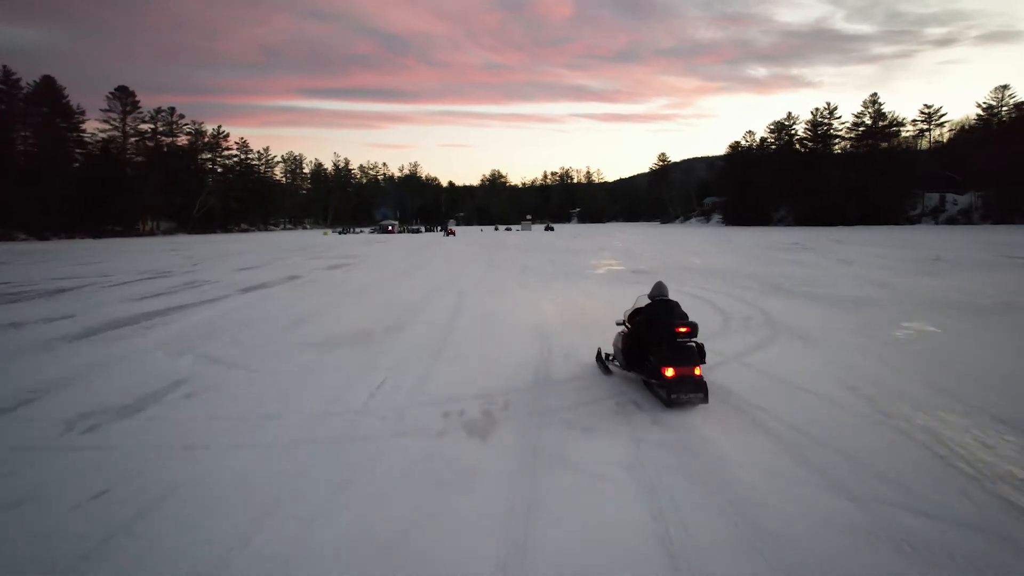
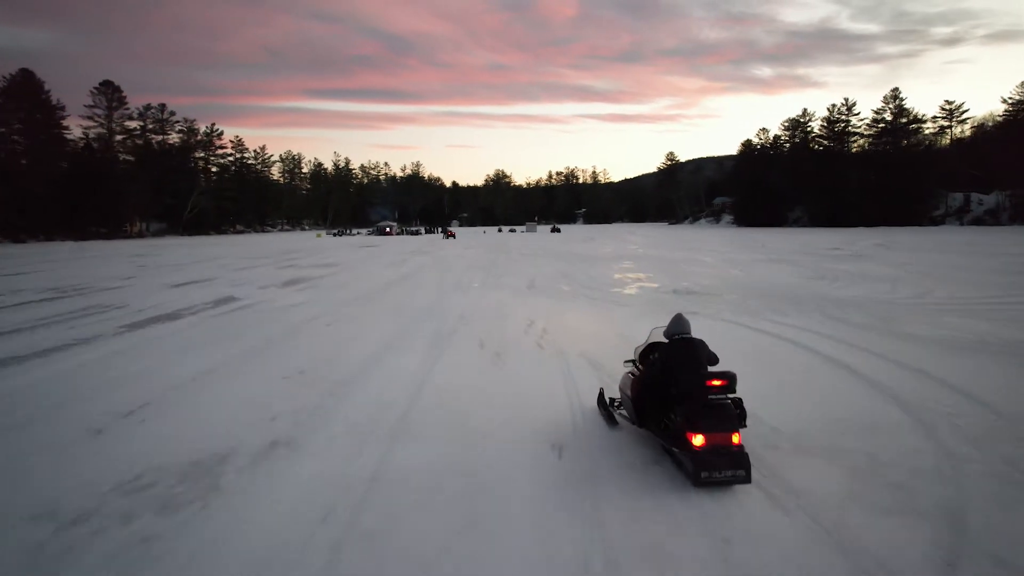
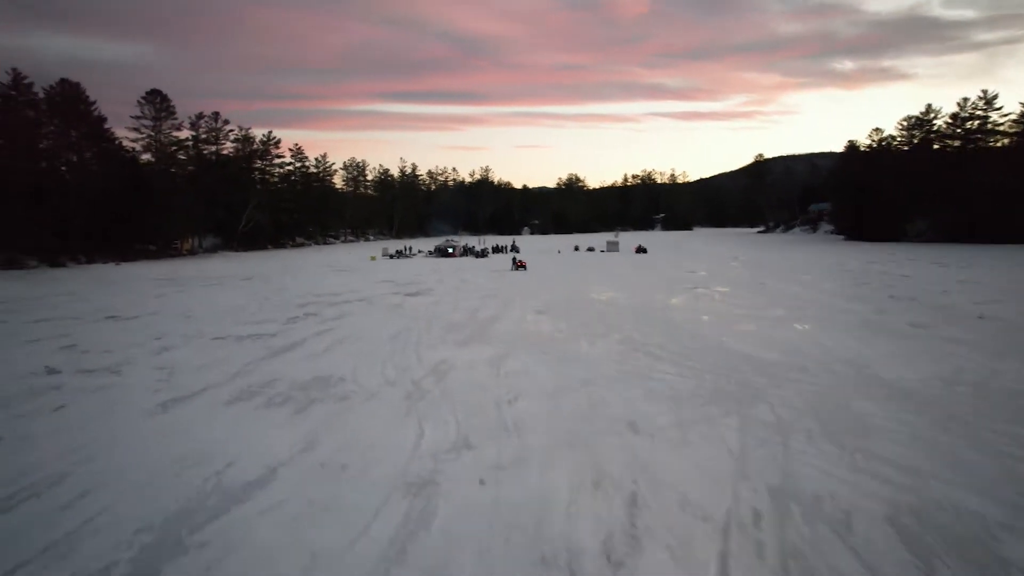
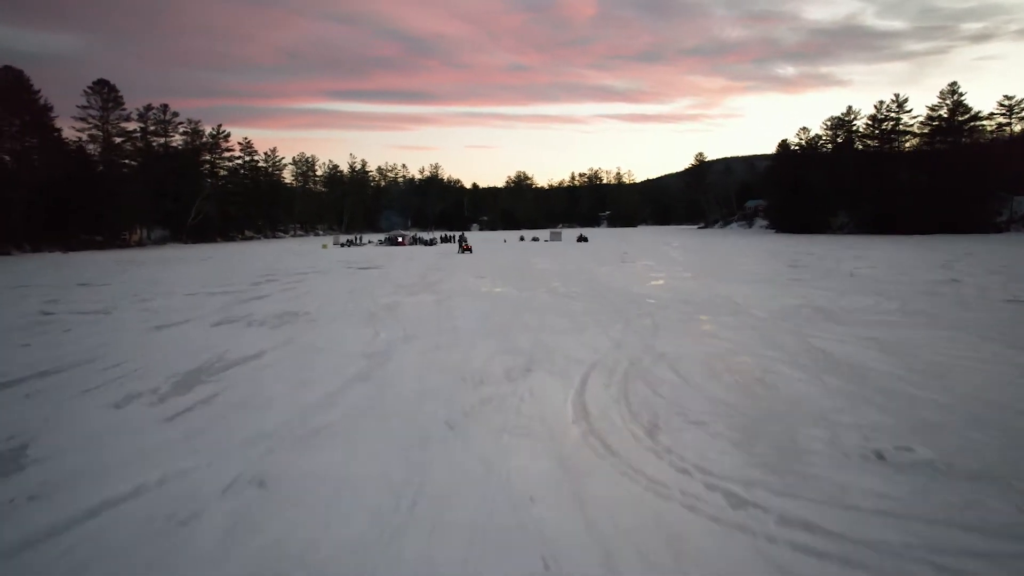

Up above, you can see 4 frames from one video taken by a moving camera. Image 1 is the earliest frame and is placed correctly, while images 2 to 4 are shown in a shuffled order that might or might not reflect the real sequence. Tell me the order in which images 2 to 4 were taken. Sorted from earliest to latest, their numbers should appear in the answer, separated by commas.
2, 4, 3
